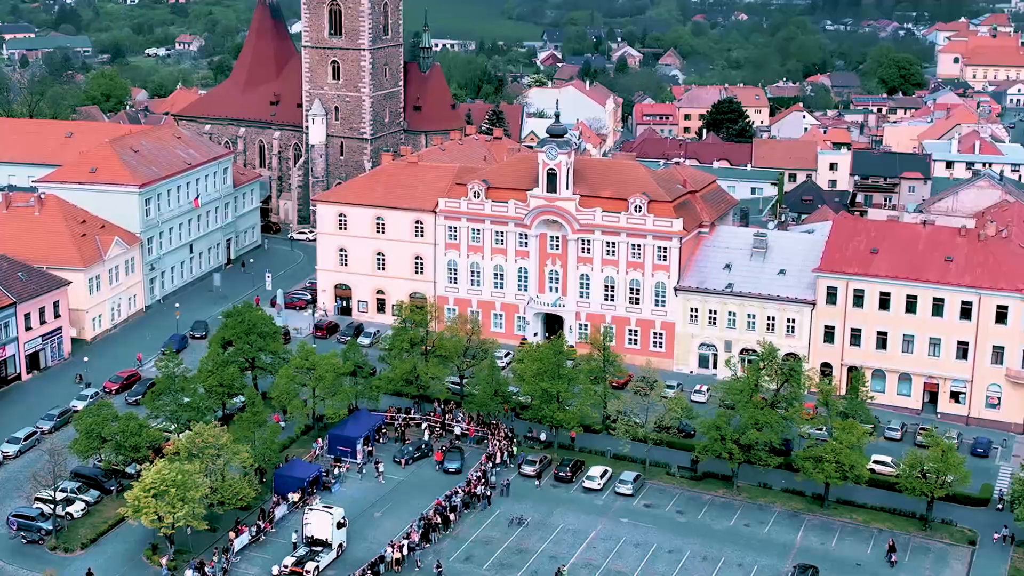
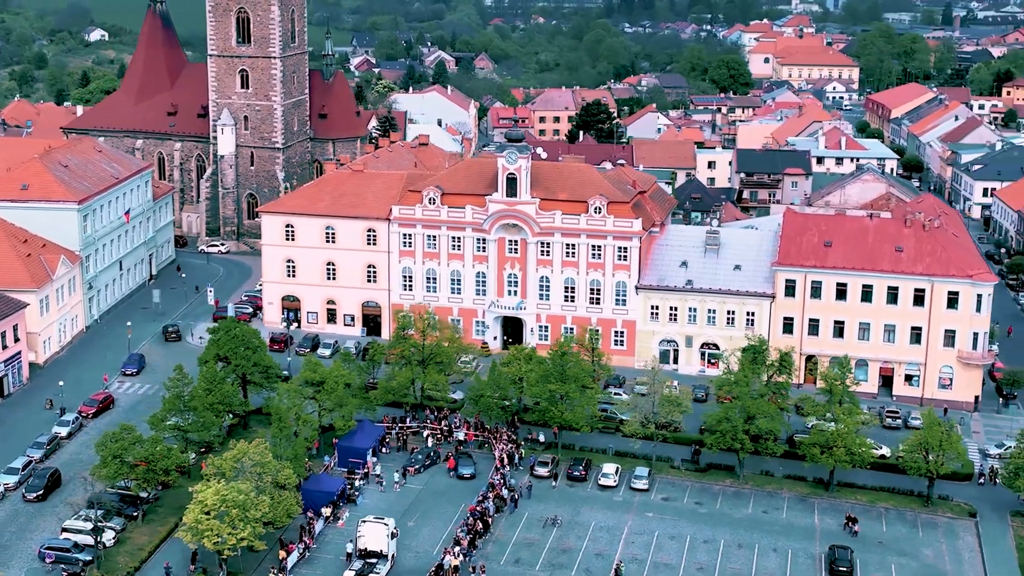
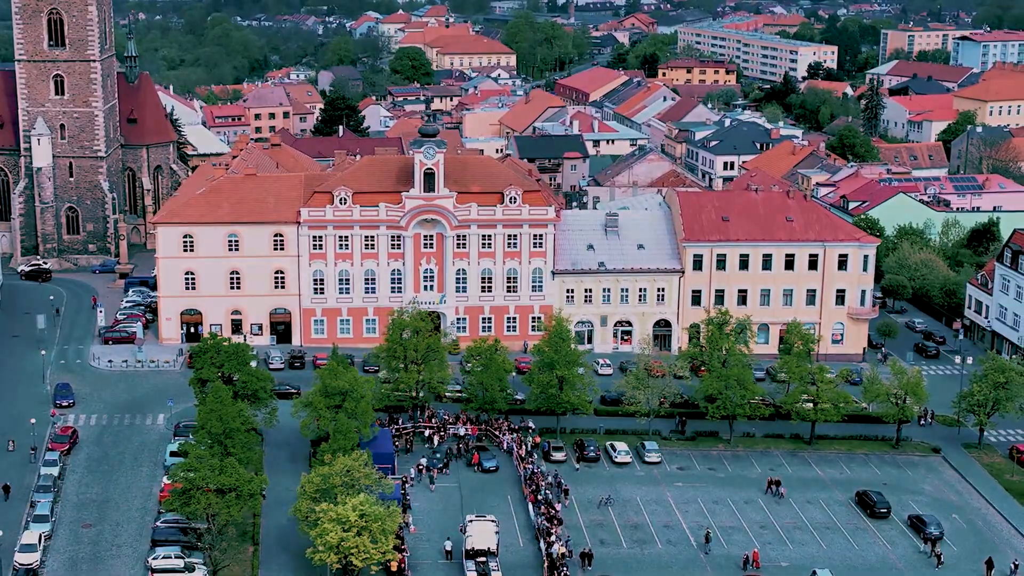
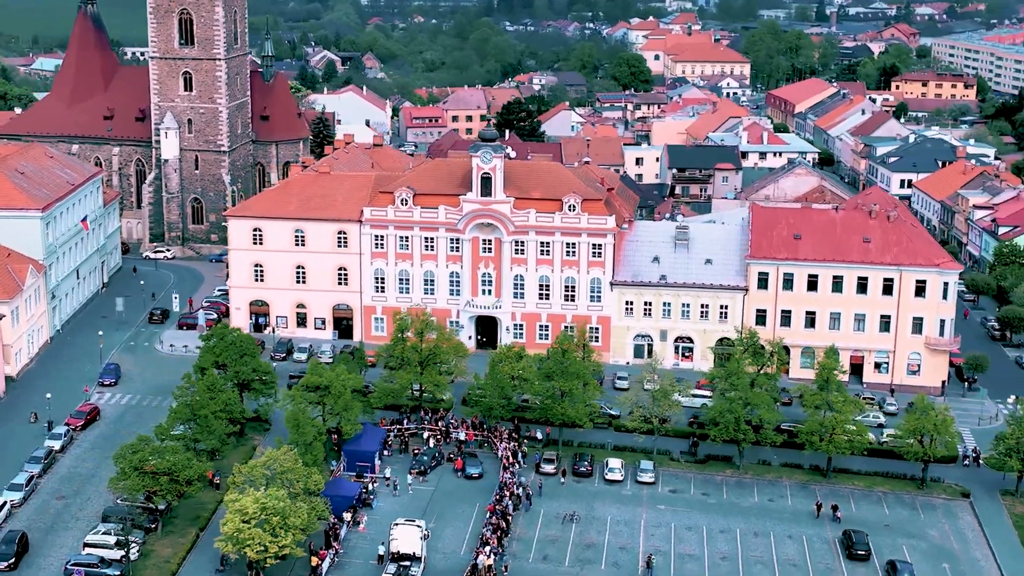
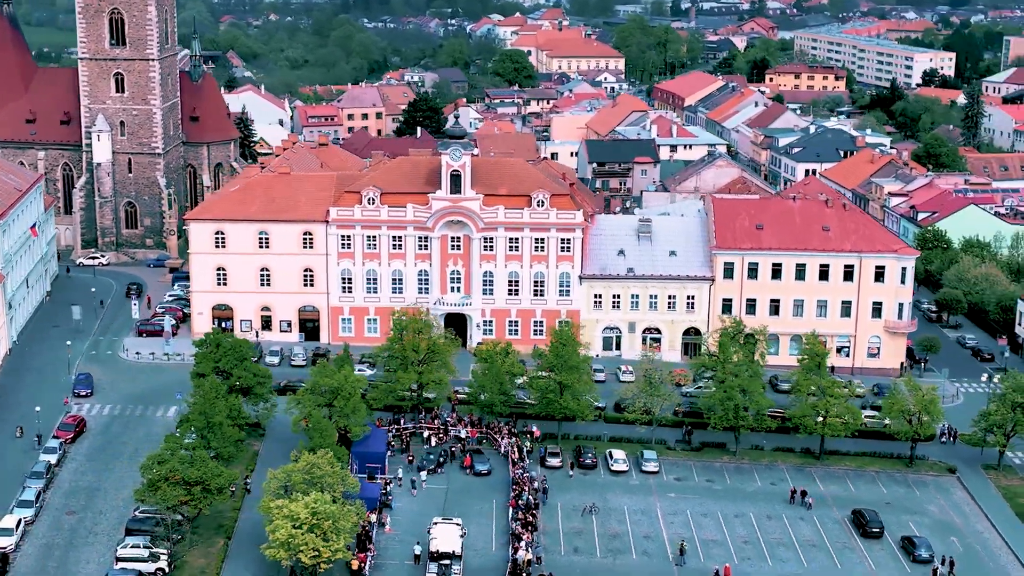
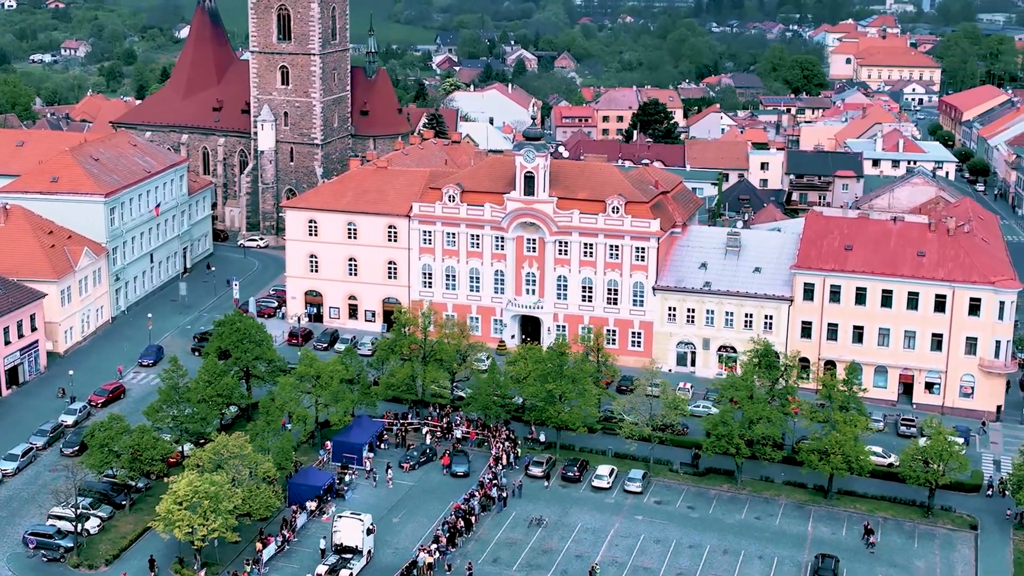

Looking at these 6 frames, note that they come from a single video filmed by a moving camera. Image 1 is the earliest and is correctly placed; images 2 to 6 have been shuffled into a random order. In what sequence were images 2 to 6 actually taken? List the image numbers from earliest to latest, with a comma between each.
6, 2, 4, 5, 3
